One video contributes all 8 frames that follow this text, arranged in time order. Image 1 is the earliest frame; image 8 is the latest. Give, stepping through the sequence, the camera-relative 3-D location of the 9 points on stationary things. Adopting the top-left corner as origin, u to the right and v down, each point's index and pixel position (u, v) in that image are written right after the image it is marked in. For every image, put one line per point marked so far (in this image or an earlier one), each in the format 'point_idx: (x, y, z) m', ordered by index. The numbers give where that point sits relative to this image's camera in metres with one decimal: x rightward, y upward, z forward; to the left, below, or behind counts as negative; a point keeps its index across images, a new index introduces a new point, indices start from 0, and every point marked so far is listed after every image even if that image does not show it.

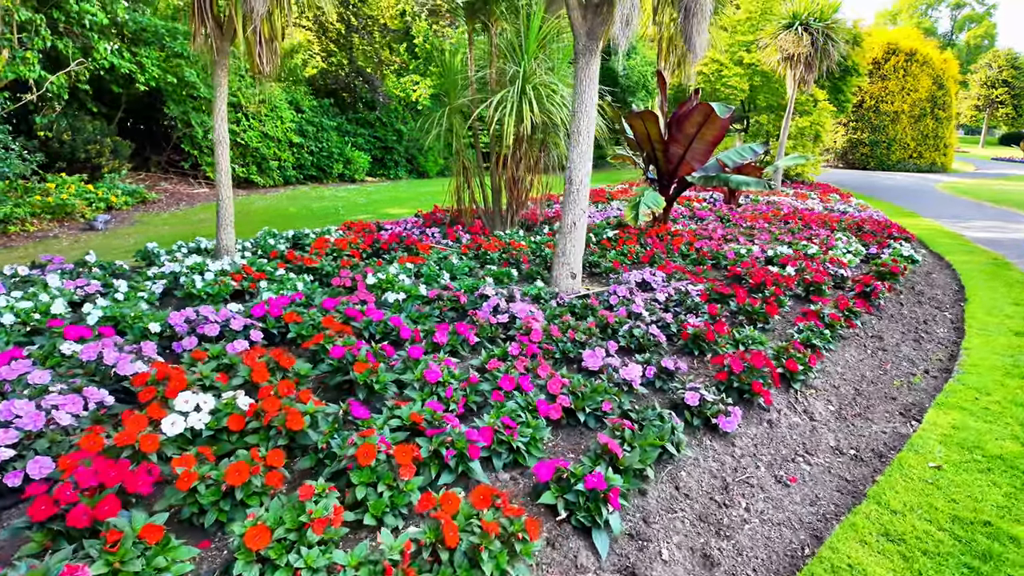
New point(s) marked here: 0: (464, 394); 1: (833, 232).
0: (-0.1, -0.3, +1.8) m
1: (+3.1, +0.5, +5.8) m
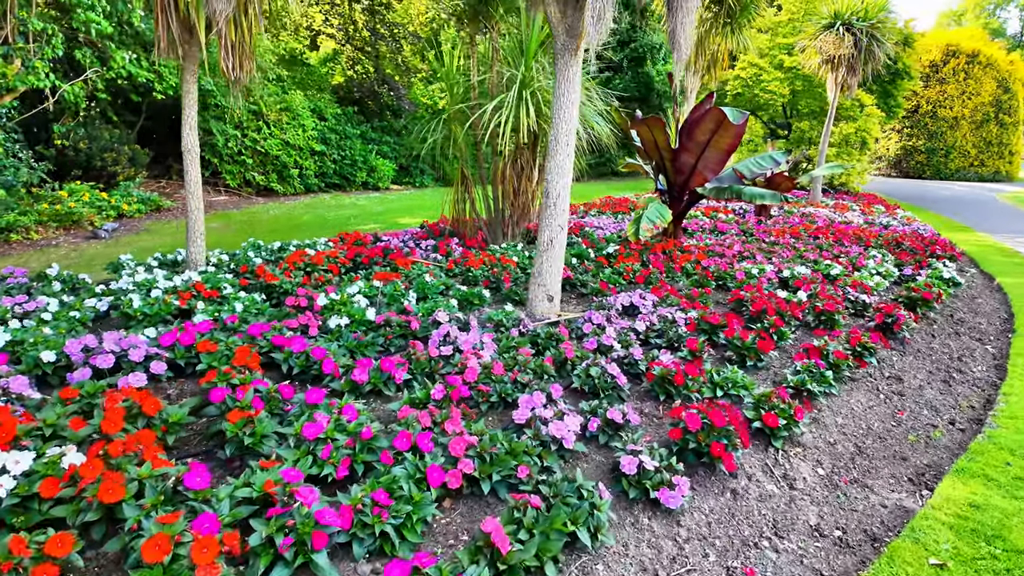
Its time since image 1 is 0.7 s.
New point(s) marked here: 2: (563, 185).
0: (-0.4, -0.4, +1.5) m
1: (+3.1, +0.3, +5.3) m
2: (+0.3, +0.5, +3.1) m
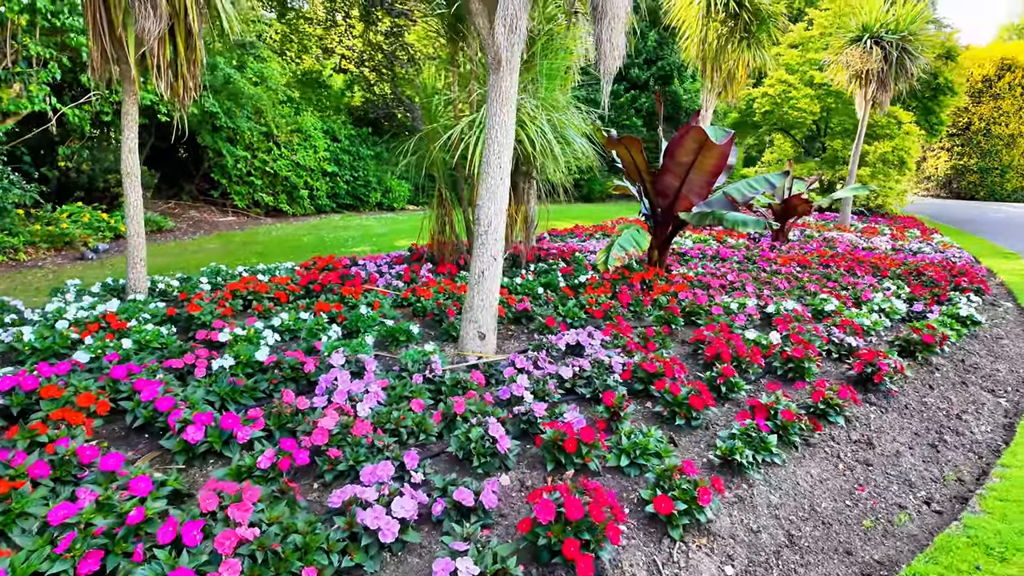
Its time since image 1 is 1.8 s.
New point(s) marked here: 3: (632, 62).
0: (-0.9, -0.5, +1.3) m
1: (+2.9, +0.1, +4.8) m
2: (-0.1, +0.4, +2.8) m
3: (+2.9, +5.4, +14.7) m
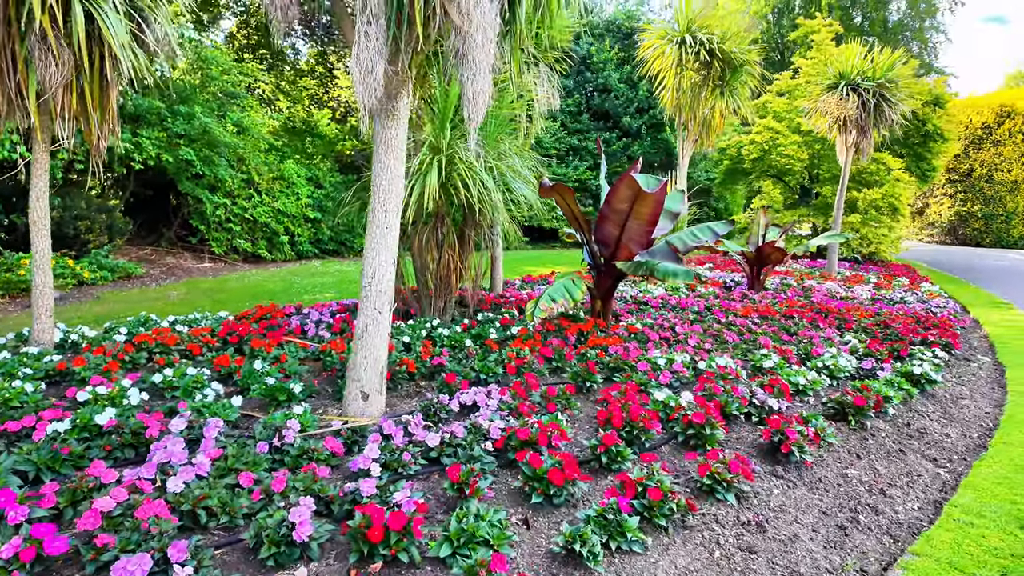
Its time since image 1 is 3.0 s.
0: (-1.4, -0.7, +1.1) m
1: (+2.5, -0.3, +4.6) m
2: (-0.5, +0.1, +2.6) m
3: (+2.7, +4.3, +14.8) m
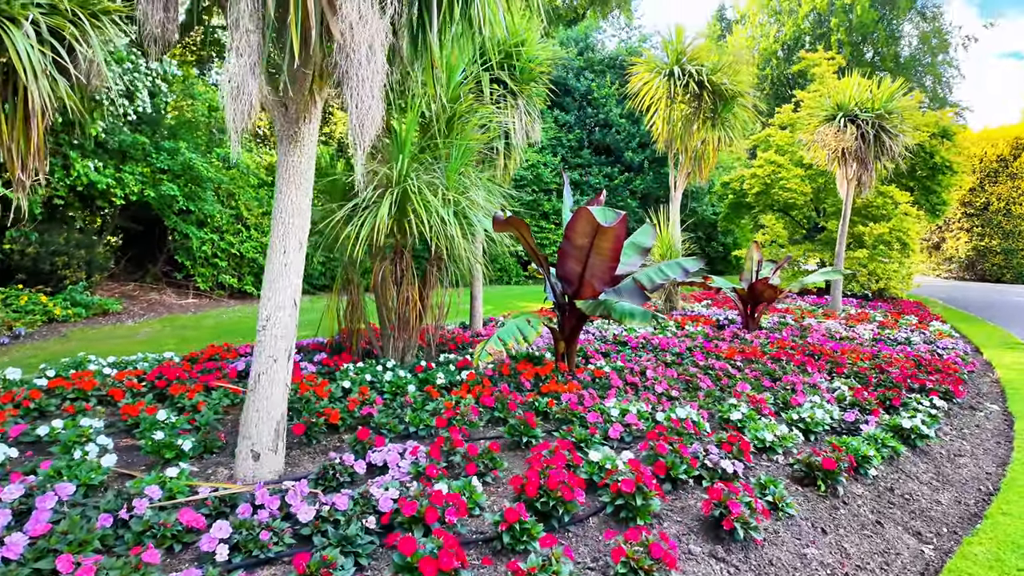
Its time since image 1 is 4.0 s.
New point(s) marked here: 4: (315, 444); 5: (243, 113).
0: (-1.8, -0.7, +0.8) m
1: (+2.2, -0.6, +4.2) m
2: (-0.9, 0.0, +2.4) m
3: (+2.7, +3.4, +14.6) m
4: (-0.9, -0.7, +2.8) m
5: (-0.9, +0.6, +2.0) m
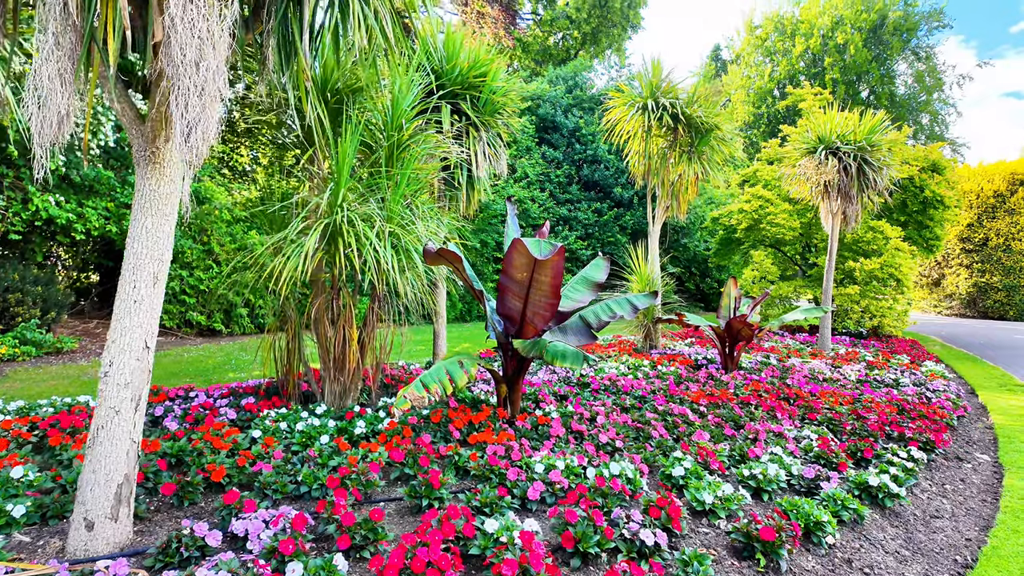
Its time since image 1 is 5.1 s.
0: (-2.2, -0.8, +0.5) m
1: (+1.8, -0.9, +3.8) m
2: (-1.3, -0.2, +2.1) m
3: (+2.4, +2.5, +14.5) m
4: (-1.3, -0.9, +2.5) m
5: (-1.3, +0.5, +1.7) m
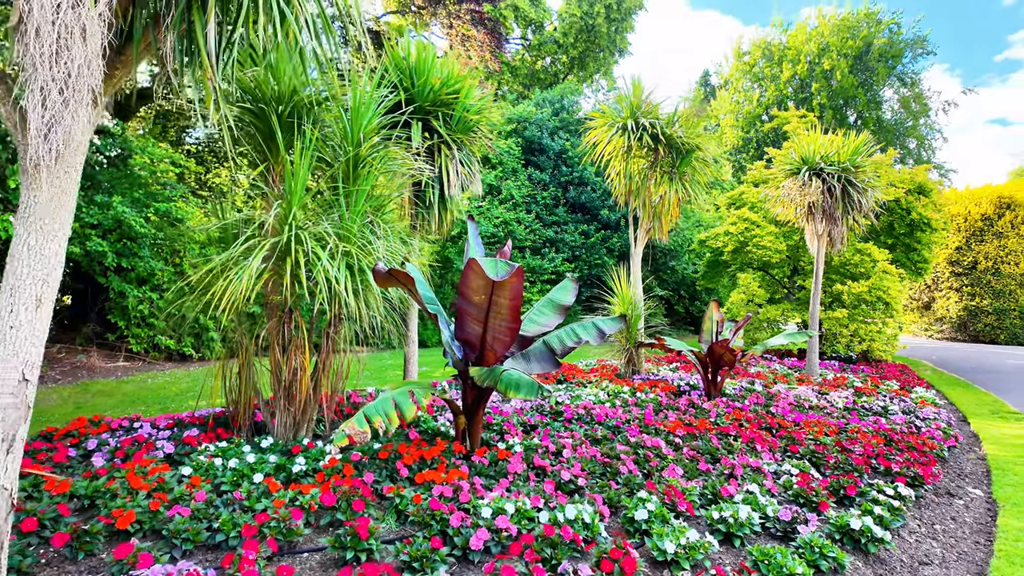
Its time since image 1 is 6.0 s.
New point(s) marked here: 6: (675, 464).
0: (-2.4, -0.8, +0.2) m
1: (+1.5, -1.0, +3.6) m
2: (-1.5, -0.3, +1.8) m
3: (+2.1, +2.0, +14.4) m
4: (-1.5, -1.0, +2.2) m
5: (-1.5, +0.4, +1.5) m
6: (+0.9, -1.0, +3.4) m
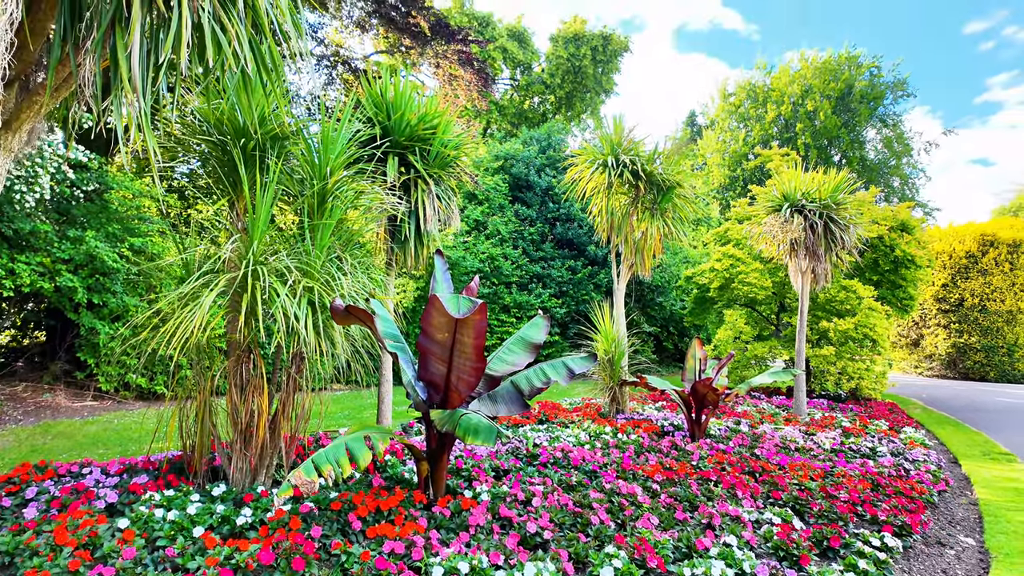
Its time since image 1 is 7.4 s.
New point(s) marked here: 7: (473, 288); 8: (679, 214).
0: (-2.5, -0.8, 0.0) m
1: (+1.4, -1.2, +3.4) m
2: (-1.7, -0.4, +1.6) m
3: (+1.8, +1.1, +14.3) m
4: (-1.7, -1.1, +2.0) m
5: (-1.7, +0.3, +1.4) m
6: (+0.7, -1.2, +3.2) m
7: (-0.3, 0.0, +4.2) m
8: (+2.1, +0.9, +7.7) m
